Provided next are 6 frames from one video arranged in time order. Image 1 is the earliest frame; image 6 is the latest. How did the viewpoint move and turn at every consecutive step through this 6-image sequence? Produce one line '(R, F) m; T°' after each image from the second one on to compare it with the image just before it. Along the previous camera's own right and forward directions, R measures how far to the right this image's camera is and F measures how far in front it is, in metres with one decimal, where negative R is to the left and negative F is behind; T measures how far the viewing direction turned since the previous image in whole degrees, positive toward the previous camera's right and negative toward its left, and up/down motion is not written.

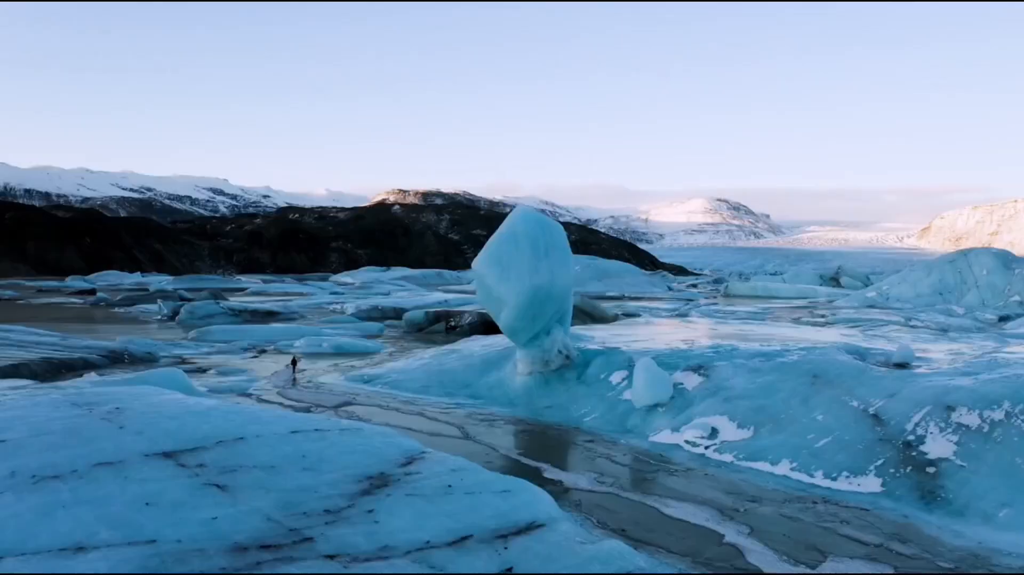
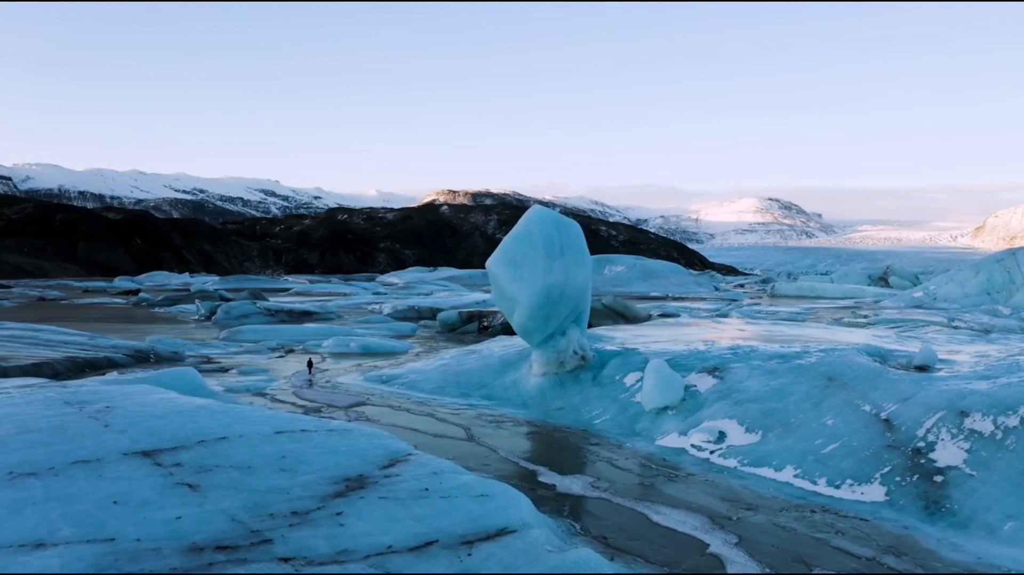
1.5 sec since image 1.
(+0.6, +0.2) m; -3°
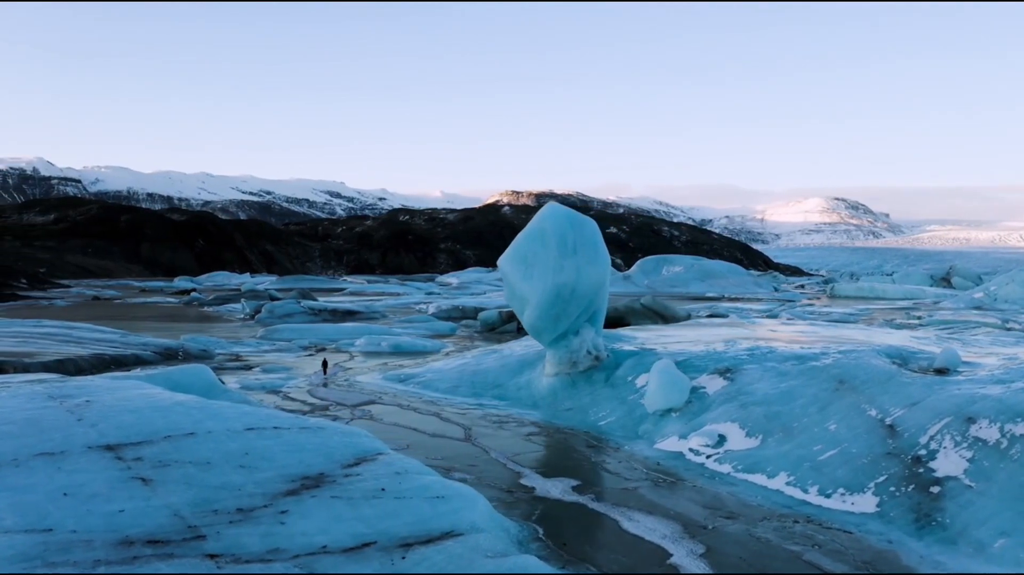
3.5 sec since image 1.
(+0.9, +0.2) m; -4°
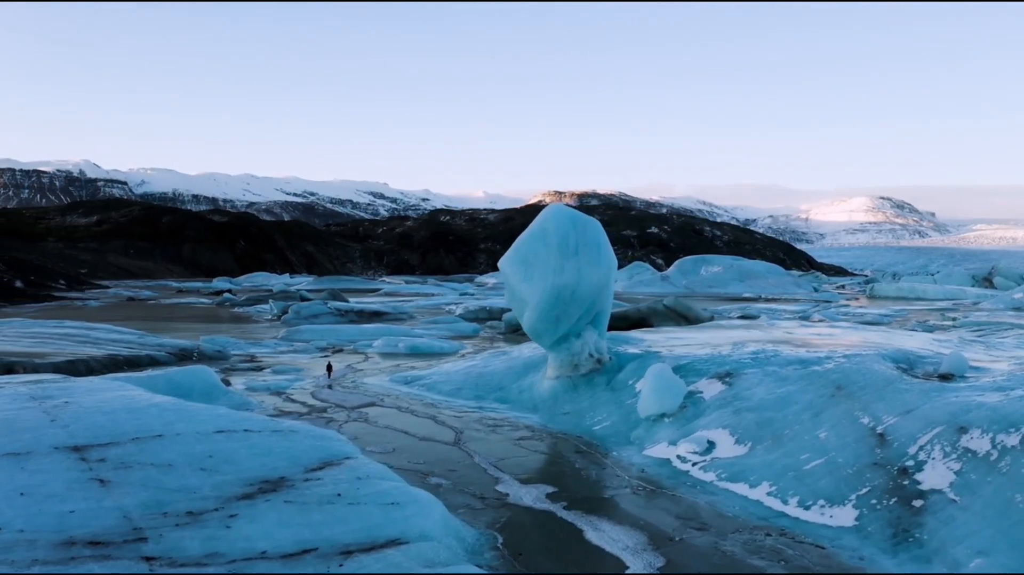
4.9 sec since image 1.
(+0.7, +0.2) m; -3°
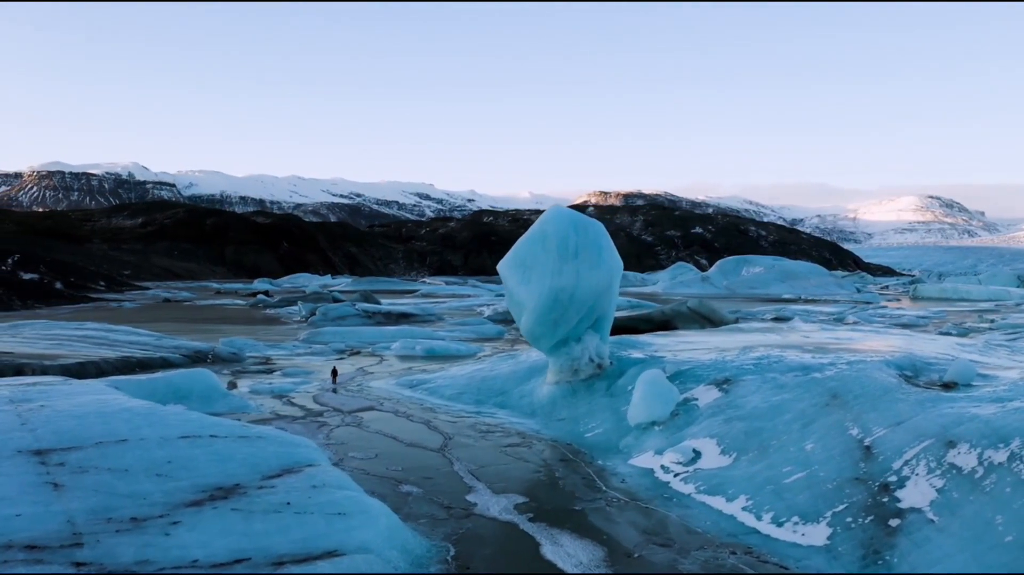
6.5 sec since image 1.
(+0.8, +0.2) m; -3°
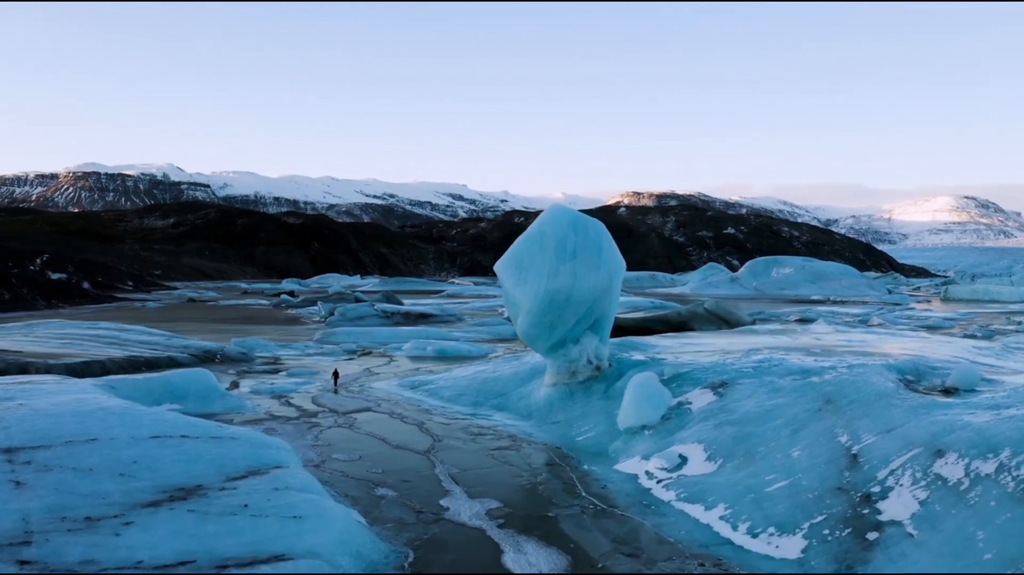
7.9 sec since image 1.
(+0.6, +0.2) m; -2°
